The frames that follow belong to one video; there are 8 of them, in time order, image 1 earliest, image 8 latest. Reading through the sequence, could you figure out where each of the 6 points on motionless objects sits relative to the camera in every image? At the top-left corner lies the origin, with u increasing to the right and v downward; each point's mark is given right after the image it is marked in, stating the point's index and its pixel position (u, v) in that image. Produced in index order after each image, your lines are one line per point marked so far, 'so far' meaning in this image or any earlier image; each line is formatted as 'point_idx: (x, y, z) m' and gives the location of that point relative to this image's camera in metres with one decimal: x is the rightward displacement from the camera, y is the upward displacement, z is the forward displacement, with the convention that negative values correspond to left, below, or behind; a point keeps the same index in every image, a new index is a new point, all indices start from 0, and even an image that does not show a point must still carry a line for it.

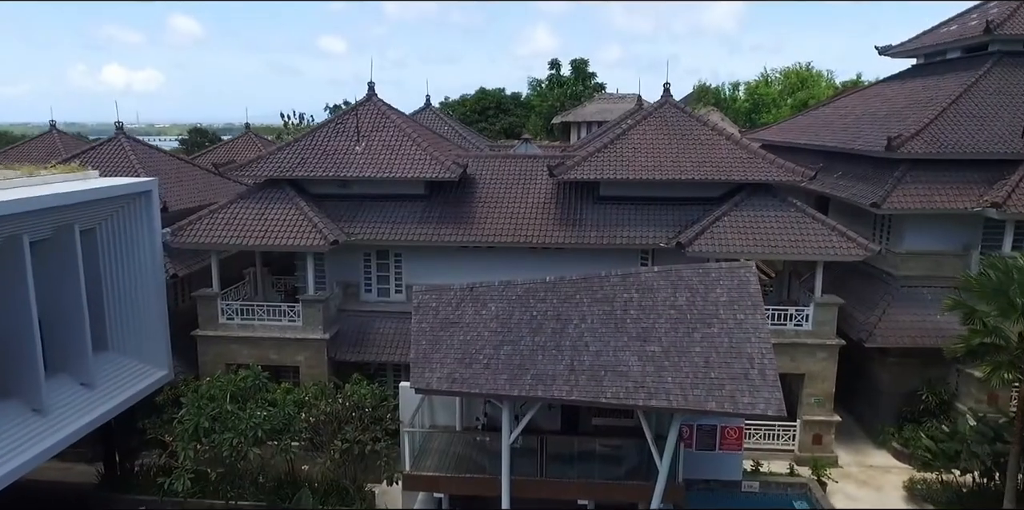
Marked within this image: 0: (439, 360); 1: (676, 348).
0: (-1.3, -1.9, +11.8) m
1: (+2.8, -1.6, +11.5) m
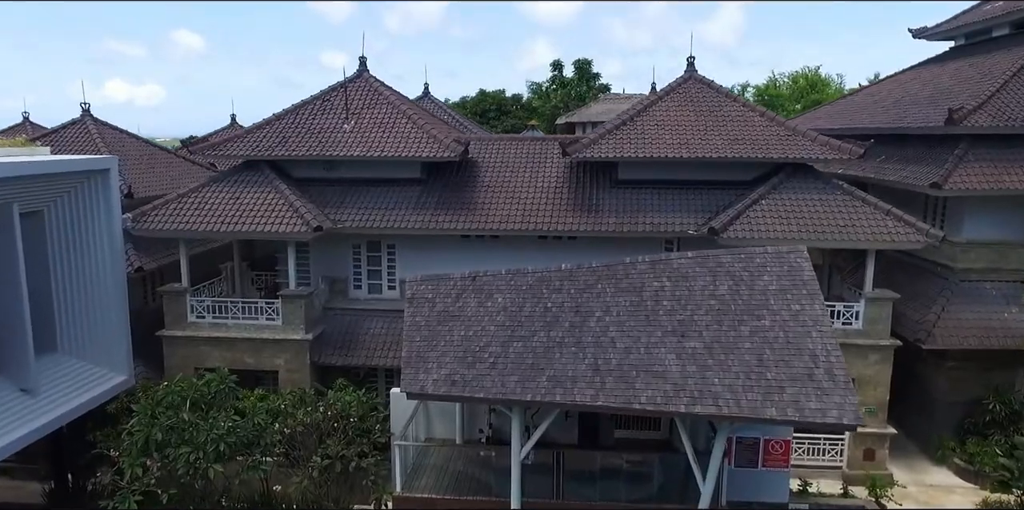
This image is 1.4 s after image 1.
0: (-1.1, -1.5, +9.9) m
1: (+3.0, -1.3, +9.5) m
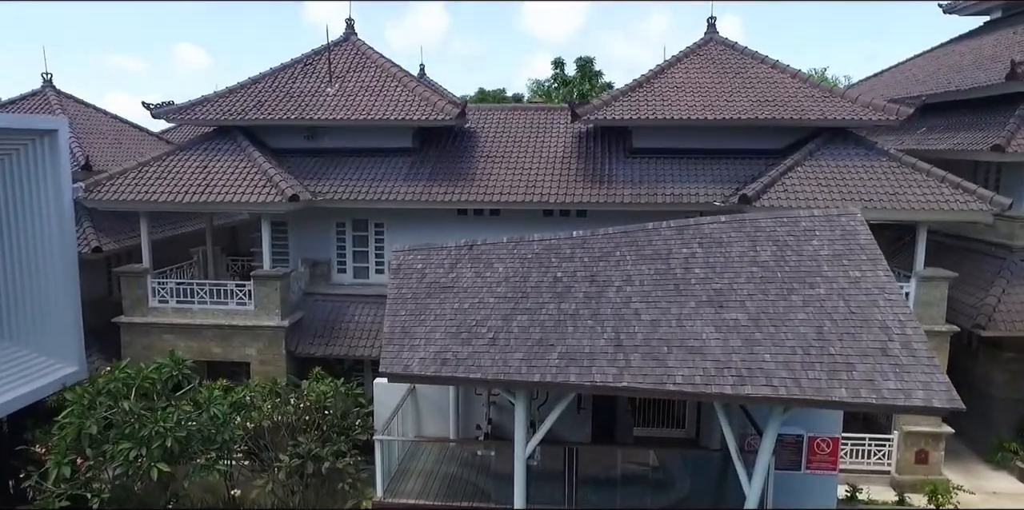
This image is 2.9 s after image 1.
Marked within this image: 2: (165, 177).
0: (-1.1, -1.0, +8.2) m
1: (+3.0, -0.7, +7.9) m
2: (-6.7, +1.5, +12.8) m
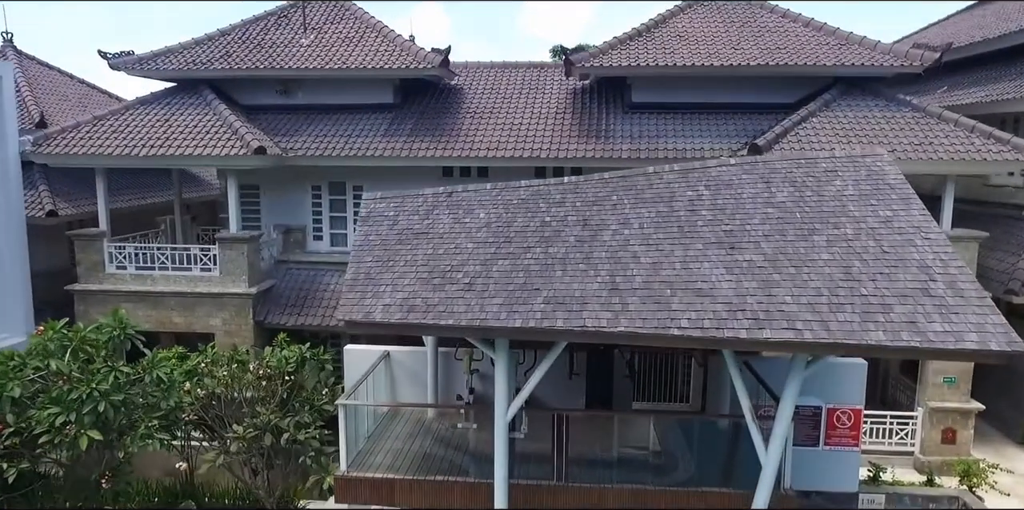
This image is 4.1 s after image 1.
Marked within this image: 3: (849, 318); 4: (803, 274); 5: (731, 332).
0: (-1.3, -0.3, +7.1) m
1: (+2.8, 0.0, +6.8) m
2: (-6.9, +2.2, +11.8) m
3: (+3.0, -0.6, +5.9) m
4: (+2.8, -0.2, +6.5) m
5: (+1.9, -0.7, +5.9) m
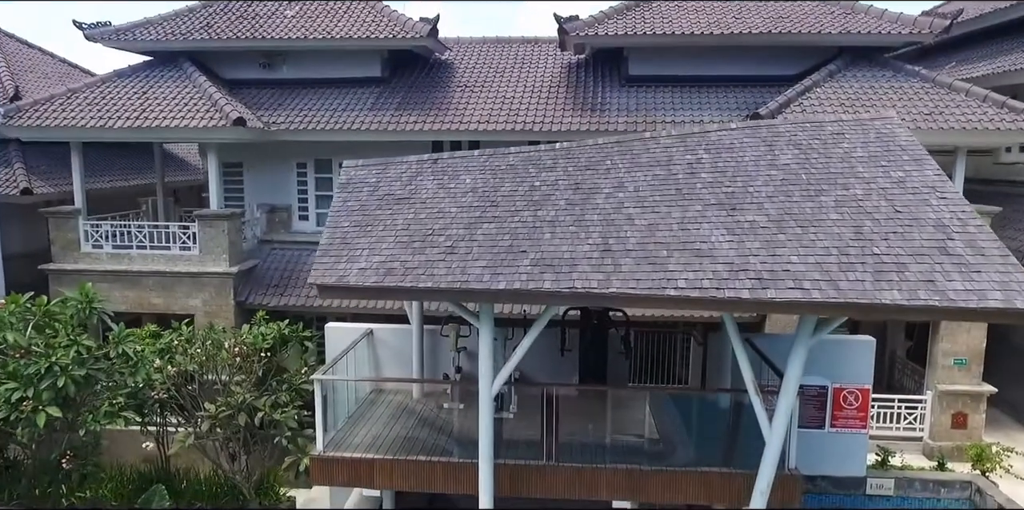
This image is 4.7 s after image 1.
0: (-1.4, +0.1, +6.7) m
1: (+2.7, +0.4, +6.3) m
2: (-7.0, +2.6, +11.3) m
3: (+2.8, -0.2, +5.4) m
4: (+2.7, +0.2, +6.0) m
5: (+1.8, -0.3, +5.4) m
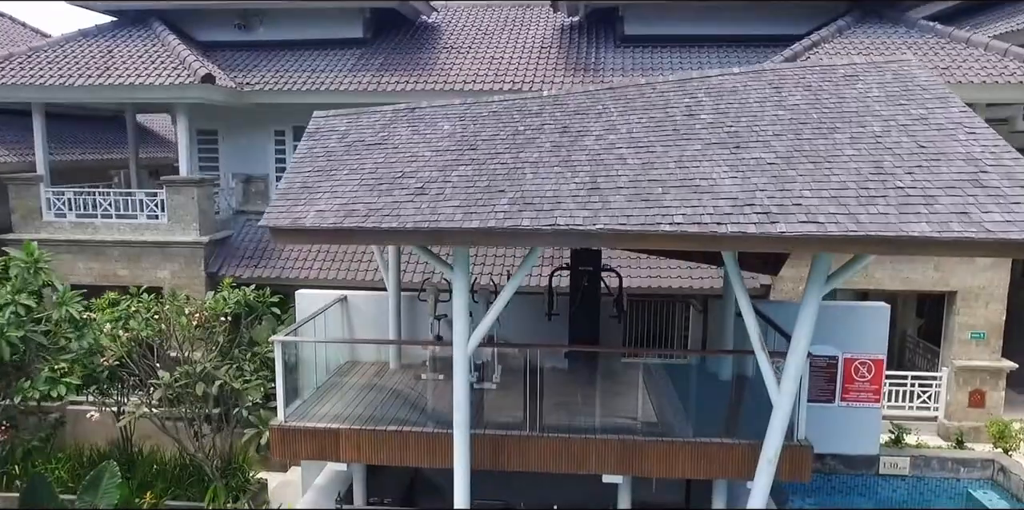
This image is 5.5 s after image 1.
0: (-1.6, +0.6, +6.0) m
1: (+2.5, +0.9, +5.7) m
2: (-7.2, +3.1, +10.7) m
3: (+2.6, +0.3, +4.8) m
4: (+2.5, +0.7, +5.4) m
5: (+1.6, +0.2, +4.7) m
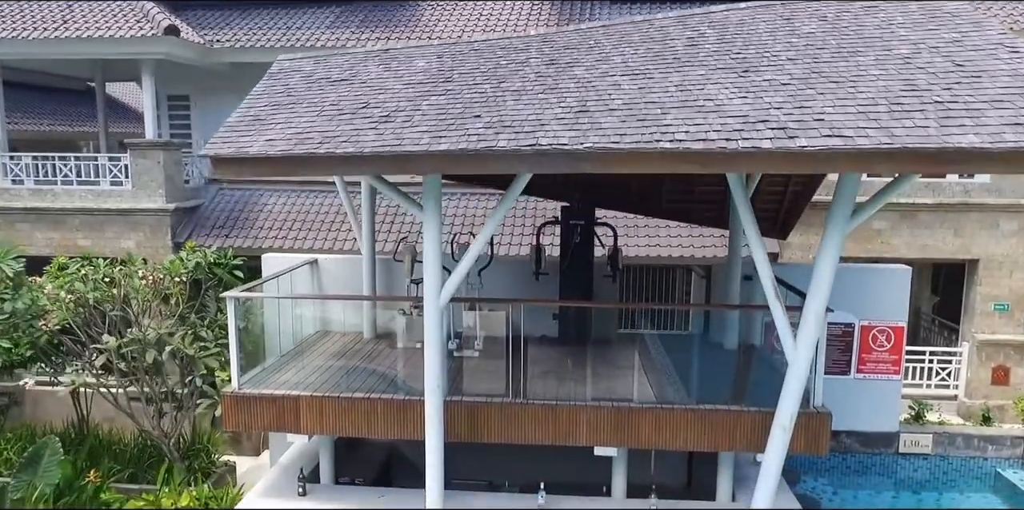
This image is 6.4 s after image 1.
0: (-1.8, +1.1, +5.3) m
1: (+2.3, +1.3, +5.0) m
2: (-7.4, +3.6, +9.9) m
3: (+2.5, +0.8, +4.0) m
4: (+2.3, +1.2, +4.7) m
5: (+1.4, +0.7, +4.0) m
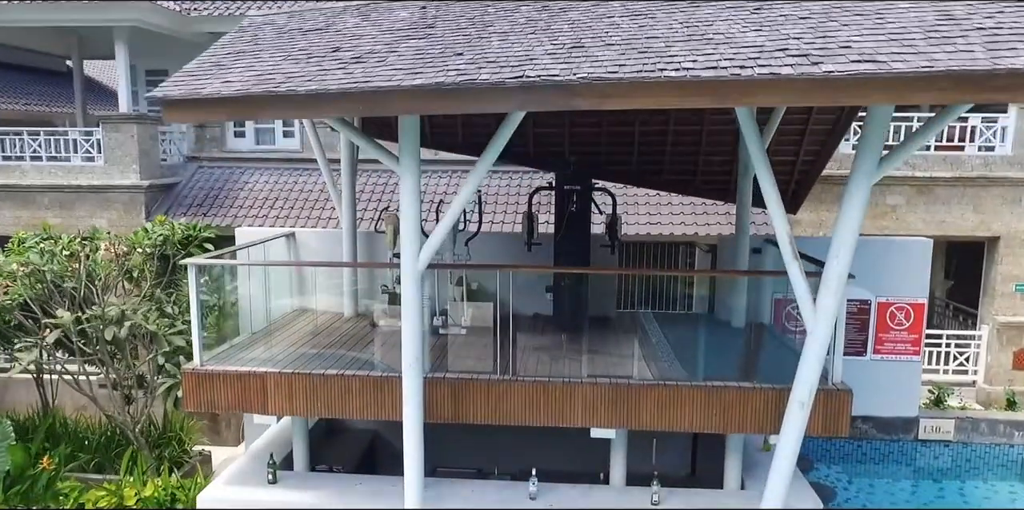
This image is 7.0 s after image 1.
0: (-1.9, +1.4, +4.8) m
1: (+2.2, +1.6, +4.4) m
2: (-7.5, +3.8, +9.4) m
3: (+2.4, +1.1, +3.5) m
4: (+2.2, +1.5, +4.1) m
5: (+1.3, +1.0, +3.5) m
